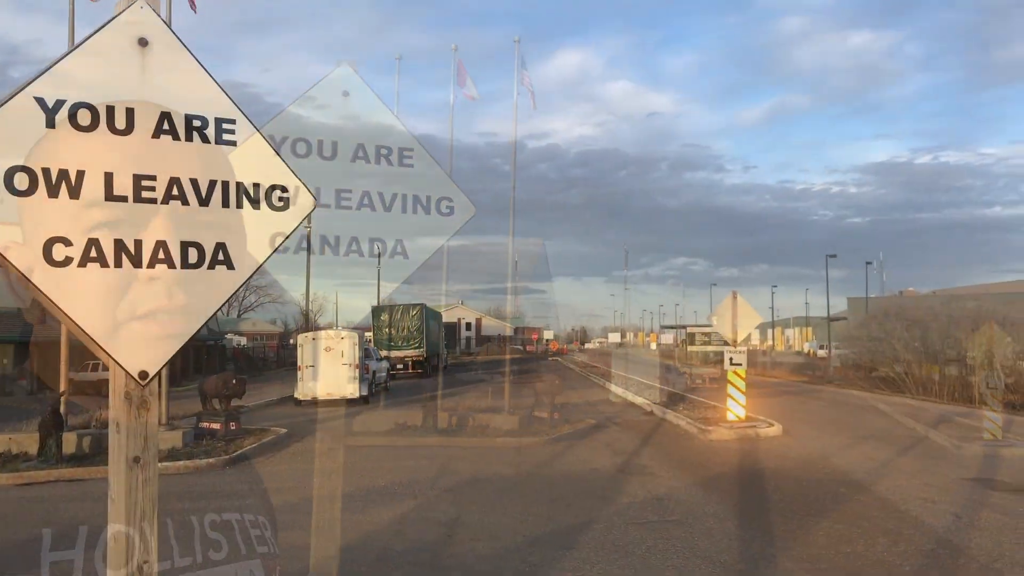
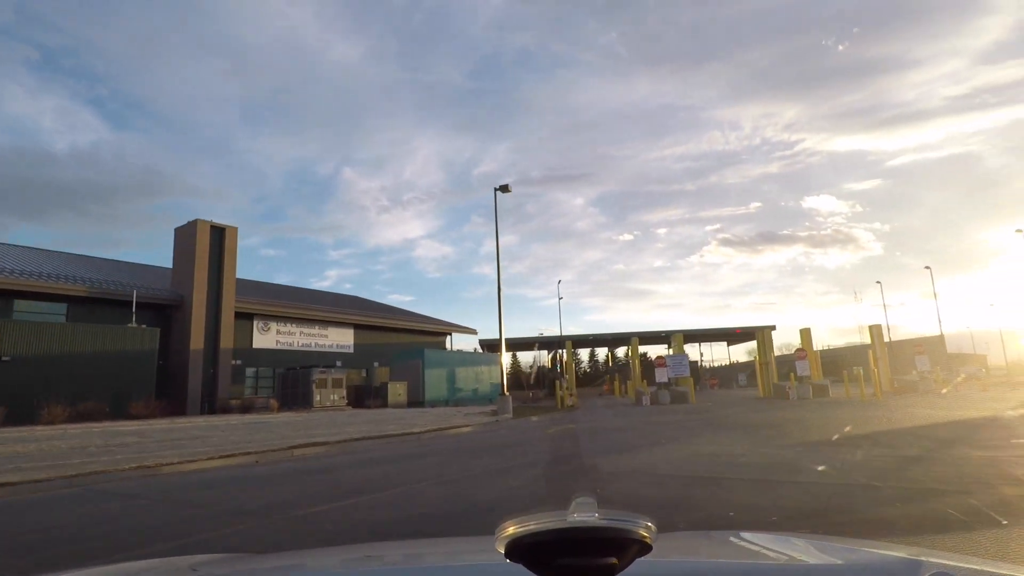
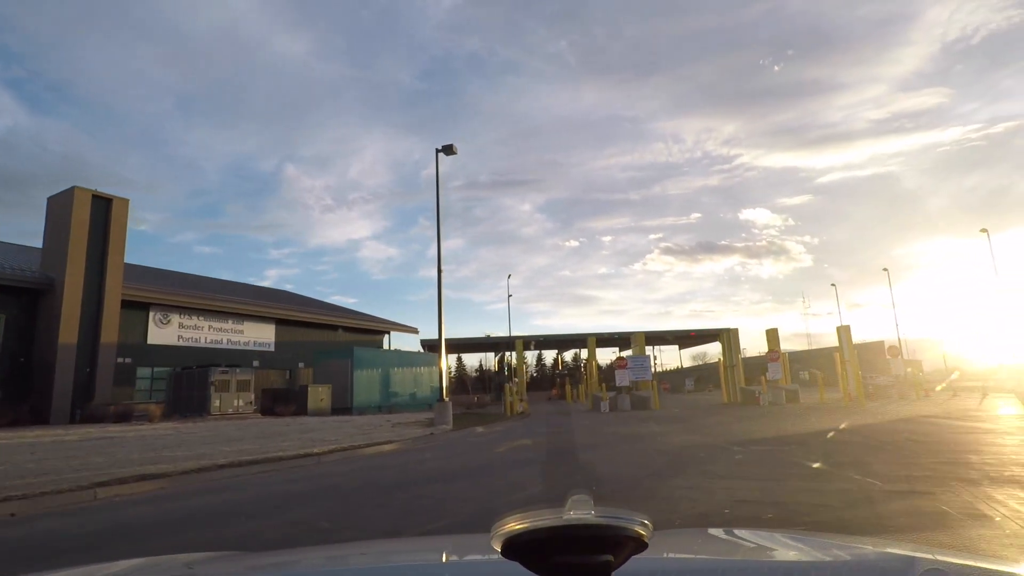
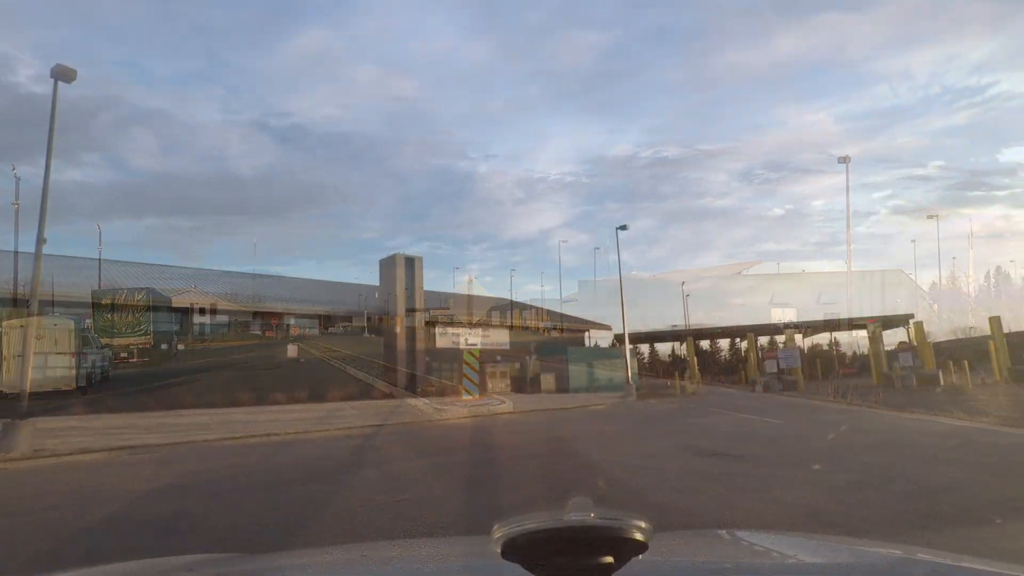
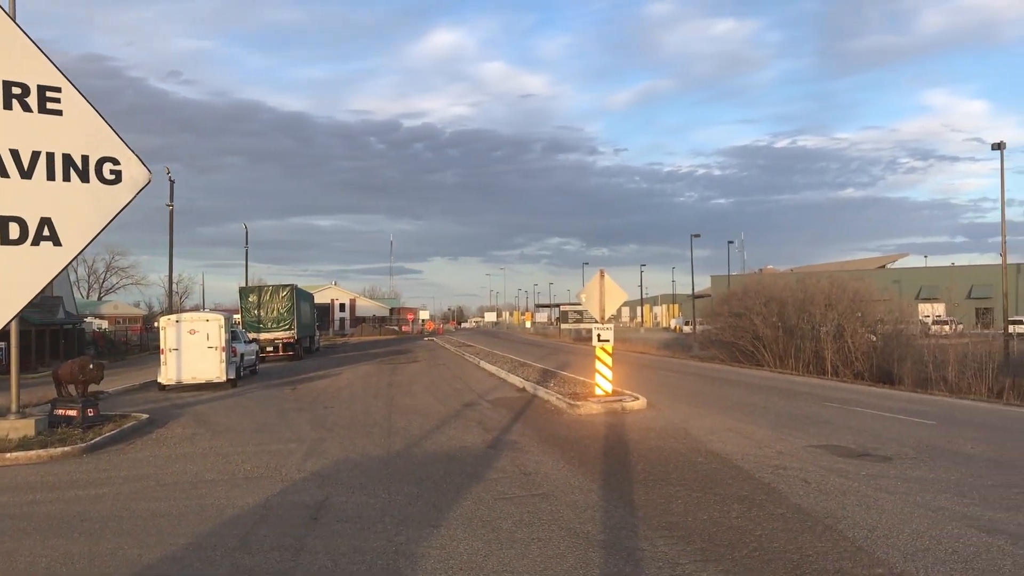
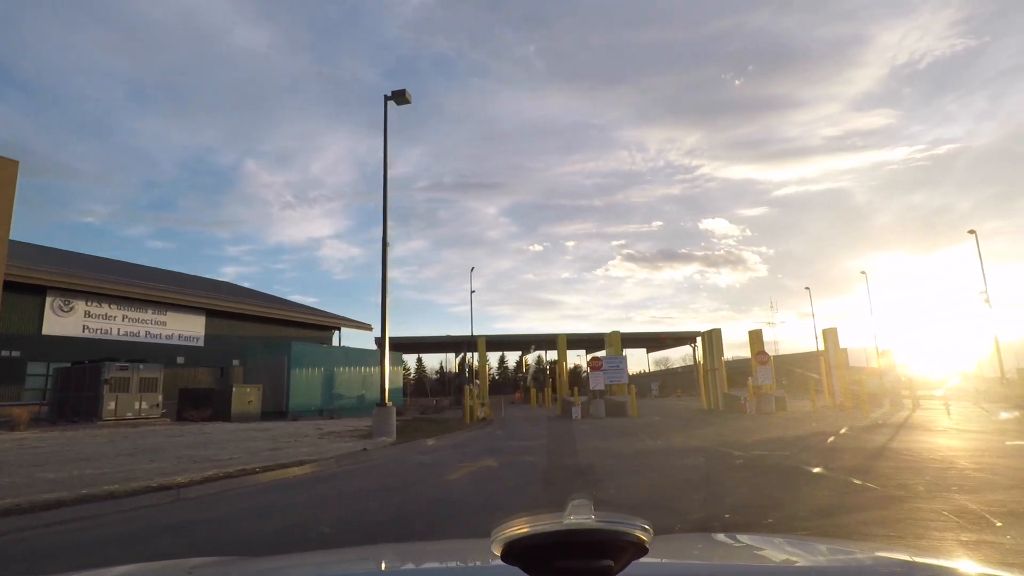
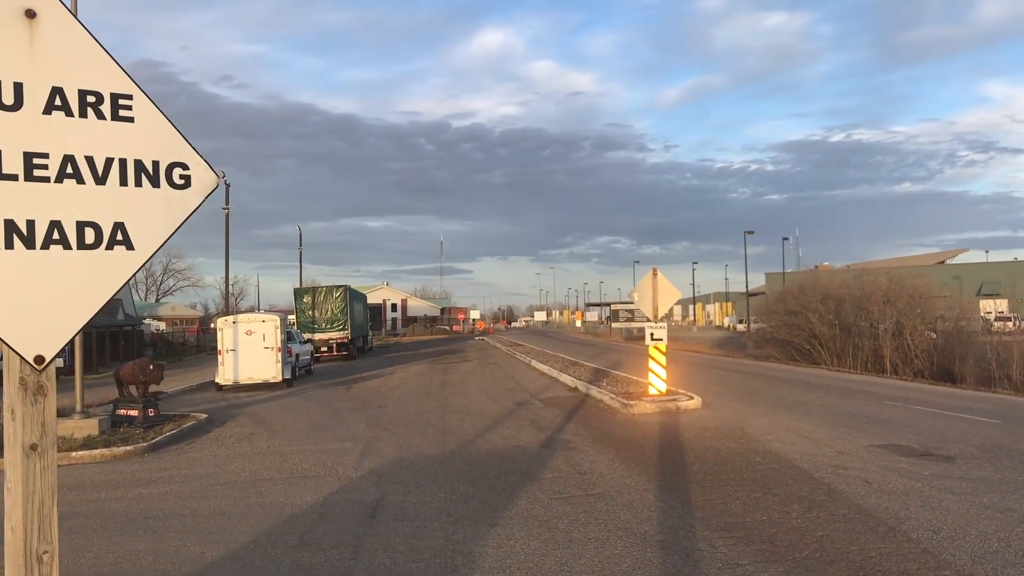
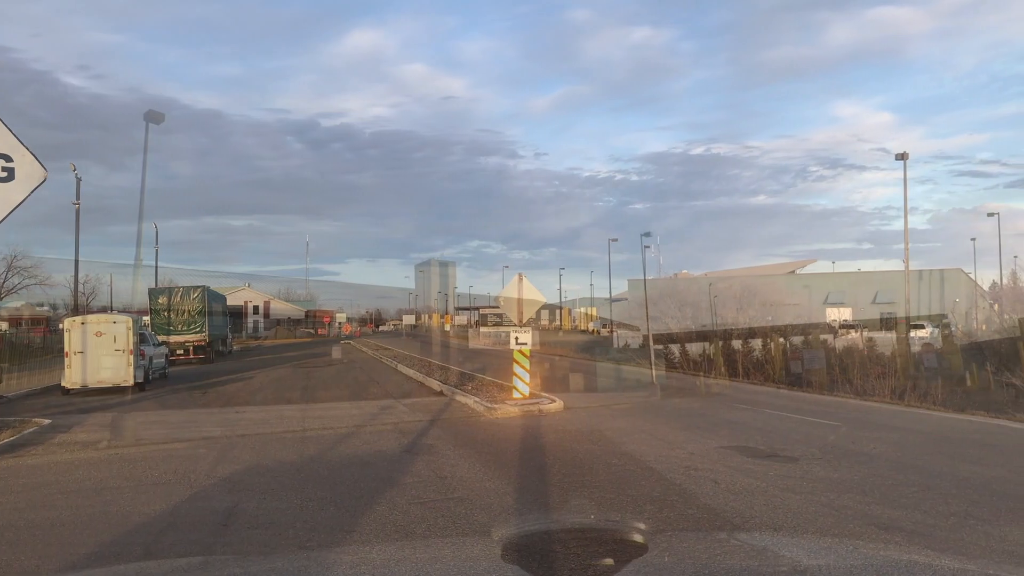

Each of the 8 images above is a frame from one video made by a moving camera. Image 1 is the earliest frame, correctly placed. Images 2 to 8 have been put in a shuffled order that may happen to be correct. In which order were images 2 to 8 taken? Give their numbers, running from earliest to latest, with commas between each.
7, 5, 8, 4, 2, 3, 6
